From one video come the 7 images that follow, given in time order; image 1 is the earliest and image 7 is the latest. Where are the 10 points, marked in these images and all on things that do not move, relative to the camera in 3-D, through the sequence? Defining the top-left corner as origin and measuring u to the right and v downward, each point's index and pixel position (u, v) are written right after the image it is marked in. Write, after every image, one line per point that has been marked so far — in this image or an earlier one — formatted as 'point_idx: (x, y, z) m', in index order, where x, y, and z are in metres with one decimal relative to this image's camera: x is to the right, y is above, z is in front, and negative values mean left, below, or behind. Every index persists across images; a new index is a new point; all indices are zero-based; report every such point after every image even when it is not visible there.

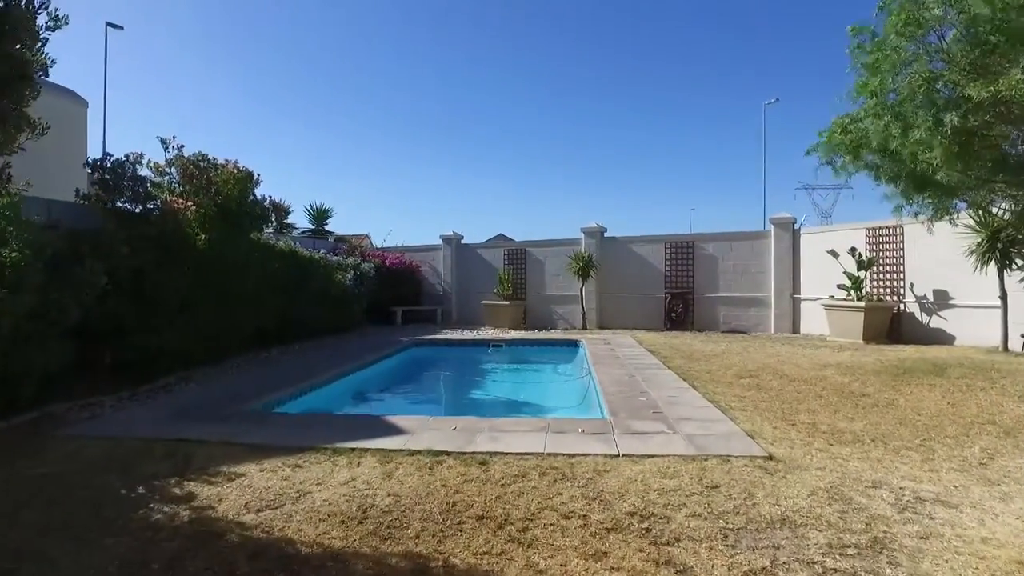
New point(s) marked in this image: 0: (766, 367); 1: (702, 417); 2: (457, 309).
0: (+3.5, -1.1, +7.3) m
1: (+1.6, -1.1, +4.6) m
2: (-1.6, -0.6, +15.9) m
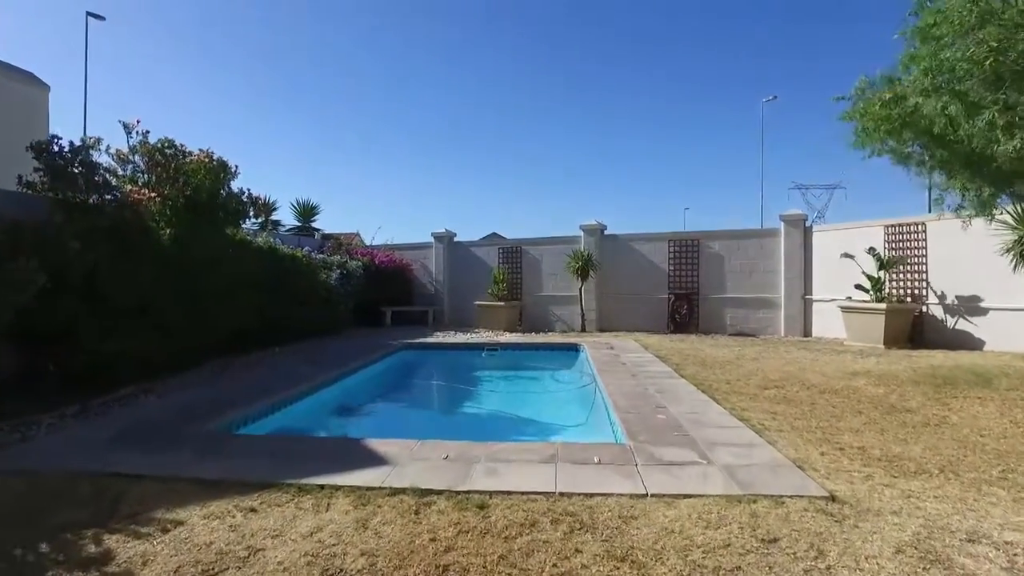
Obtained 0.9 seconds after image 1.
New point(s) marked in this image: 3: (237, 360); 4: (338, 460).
0: (+3.4, -1.1, +6.7) m
1: (+1.7, -1.1, +3.9) m
2: (-1.7, -0.6, +15.2) m
3: (-4.7, -1.2, +8.9) m
4: (-1.2, -1.2, +3.7) m
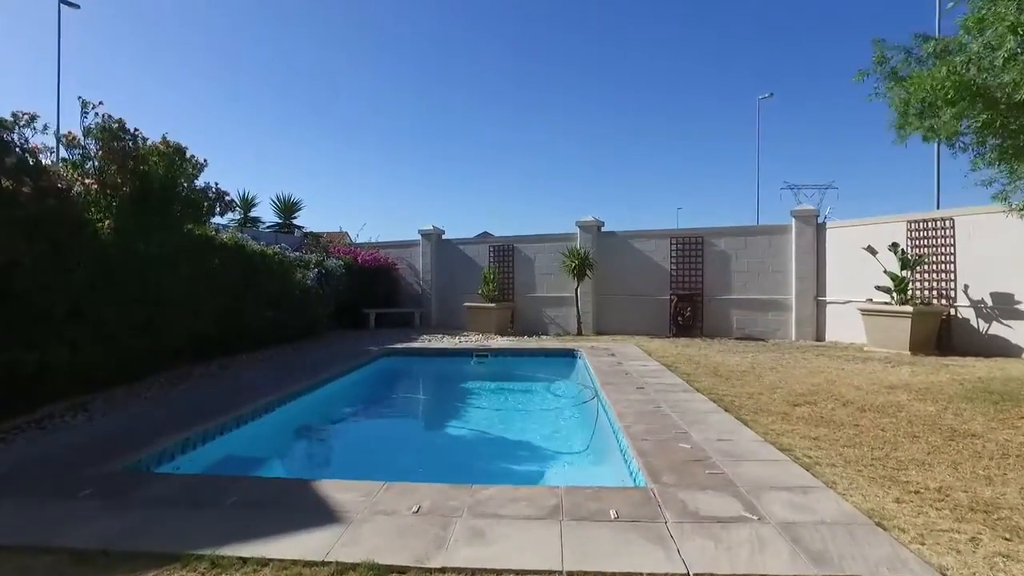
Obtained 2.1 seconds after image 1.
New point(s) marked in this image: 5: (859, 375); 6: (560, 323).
0: (+3.3, -1.1, +5.9) m
1: (+1.6, -1.1, +3.1) m
2: (-2.0, -0.6, +14.3) m
3: (-4.8, -1.2, +8.0) m
4: (-1.3, -1.2, +2.9) m
5: (+4.2, -1.1, +6.5) m
6: (+1.1, -0.8, +12.6) m
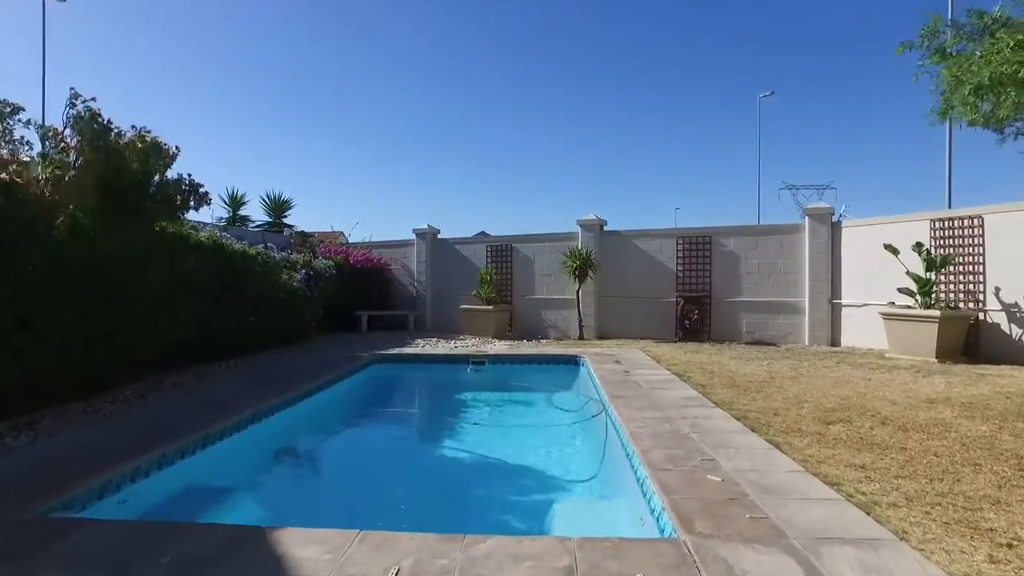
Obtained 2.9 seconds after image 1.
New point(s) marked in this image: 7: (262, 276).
0: (+3.3, -1.1, +5.3) m
1: (+1.6, -1.2, +2.6) m
2: (-2.0, -0.7, +13.7) m
3: (-4.8, -1.3, +7.4) m
4: (-1.3, -1.2, +2.3) m
5: (+4.2, -1.1, +5.9) m
6: (+1.1, -0.9, +12.1) m
7: (-4.5, +0.2, +9.6) m
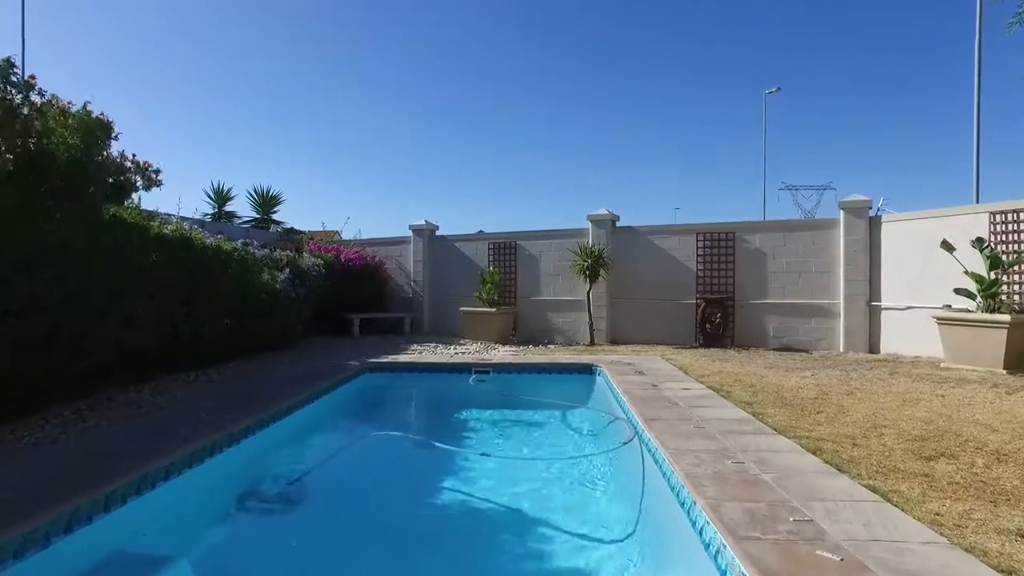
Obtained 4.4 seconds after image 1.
0: (+3.5, -1.2, +4.4) m
1: (+1.8, -1.2, +1.6) m
2: (-1.9, -0.7, +12.7) m
3: (-4.7, -1.3, +6.4) m
4: (-1.1, -1.2, +1.3) m
5: (+4.3, -1.1, +5.0) m
6: (+1.2, -0.9, +11.1) m
7: (-4.4, +0.2, +8.6) m
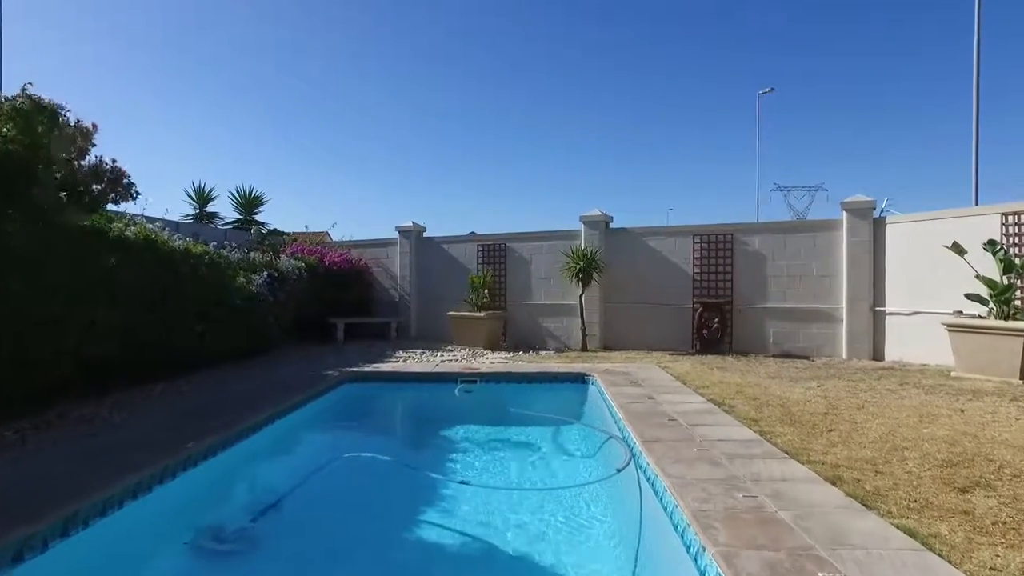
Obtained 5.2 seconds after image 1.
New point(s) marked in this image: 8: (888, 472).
0: (+3.4, -1.2, +4.0) m
1: (+1.7, -1.3, +1.2) m
2: (-2.2, -0.8, +12.3) m
3: (-4.8, -1.4, +5.9) m
4: (-1.2, -1.3, +0.9) m
5: (+4.2, -1.2, +4.6) m
6: (+1.0, -1.0, +10.7) m
7: (-4.6, +0.1, +8.1) m
8: (+2.6, -1.2, +3.7) m
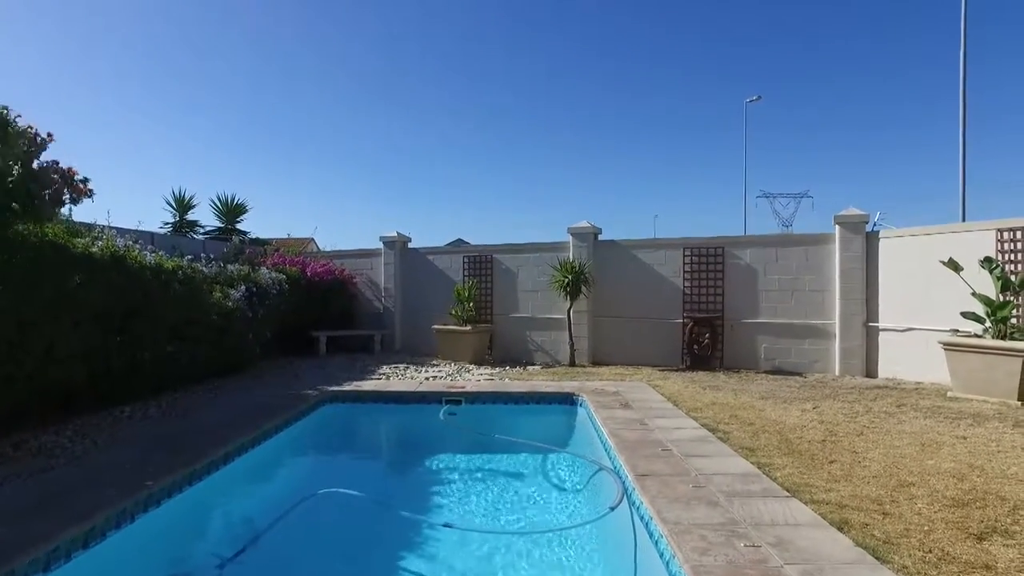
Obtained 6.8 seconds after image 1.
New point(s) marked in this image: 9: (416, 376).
0: (+3.2, -1.4, +3.8) m
1: (+1.6, -1.4, +0.9) m
2: (-2.5, -1.1, +11.9) m
3: (-5.0, -1.6, +5.5) m
4: (-1.2, -1.5, +0.5) m
5: (+4.1, -1.4, +4.4) m
6: (+0.7, -1.2, +10.4) m
7: (-4.7, -0.1, +7.7) m
8: (+2.5, -1.4, +3.5) m
9: (-1.6, -1.5, +9.1) m
